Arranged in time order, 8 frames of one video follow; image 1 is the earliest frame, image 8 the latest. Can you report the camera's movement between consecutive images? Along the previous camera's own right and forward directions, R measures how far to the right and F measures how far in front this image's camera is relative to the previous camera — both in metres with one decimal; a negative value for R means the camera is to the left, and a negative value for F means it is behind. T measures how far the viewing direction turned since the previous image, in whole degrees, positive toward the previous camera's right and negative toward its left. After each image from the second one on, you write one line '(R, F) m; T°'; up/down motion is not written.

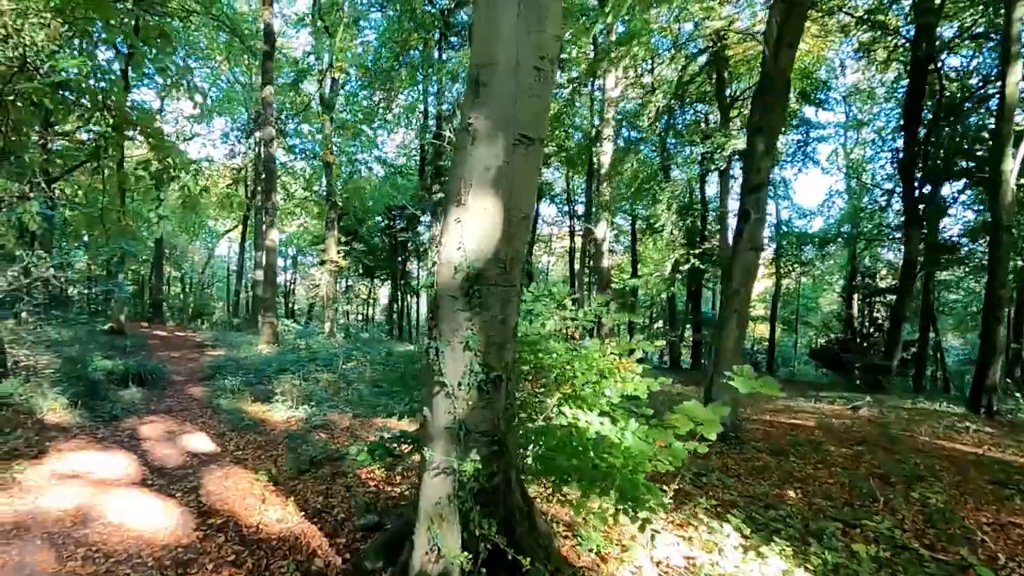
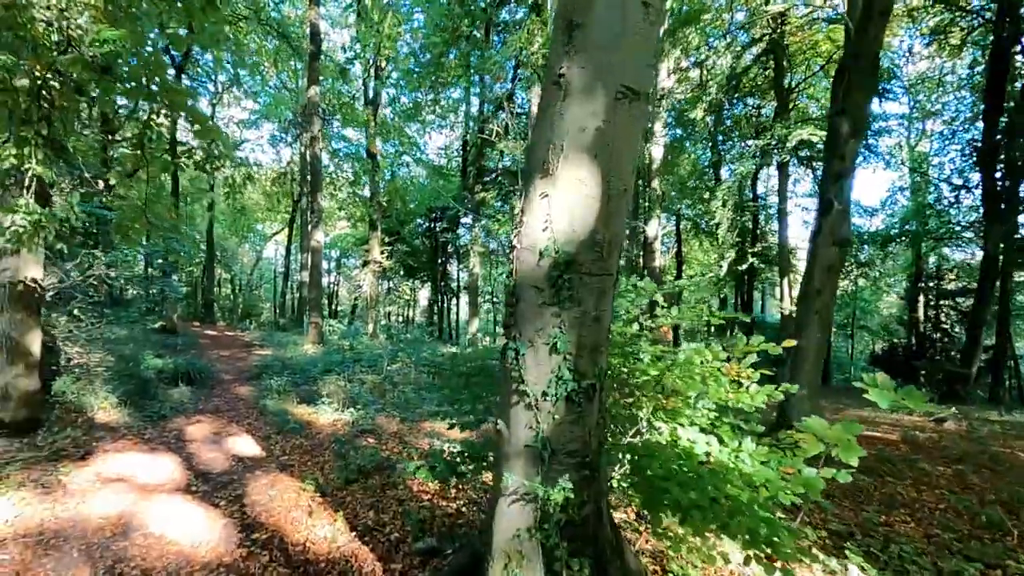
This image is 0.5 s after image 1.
(-0.2, +0.4) m; -4°
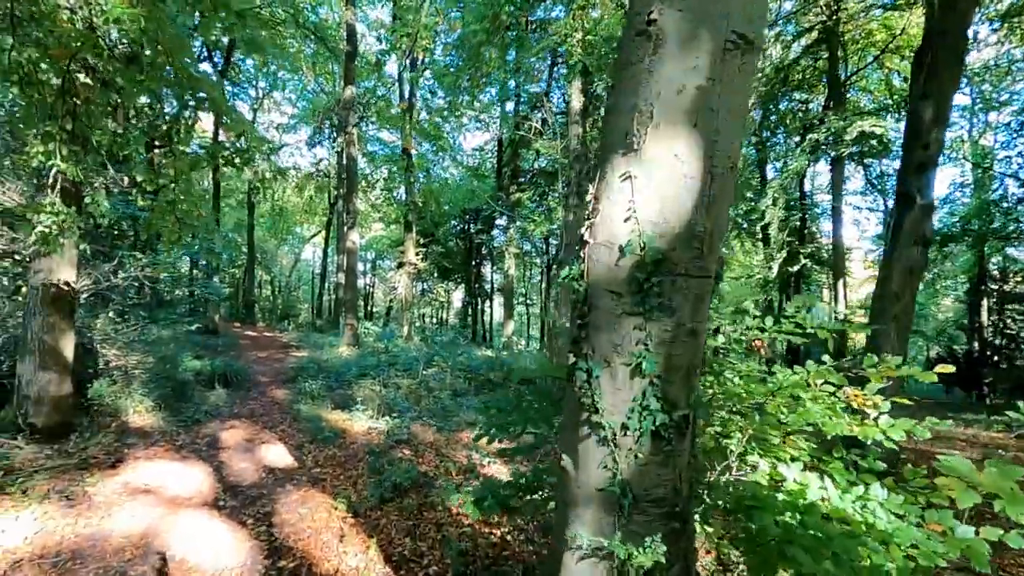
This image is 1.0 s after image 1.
(-0.1, +0.4) m; -4°
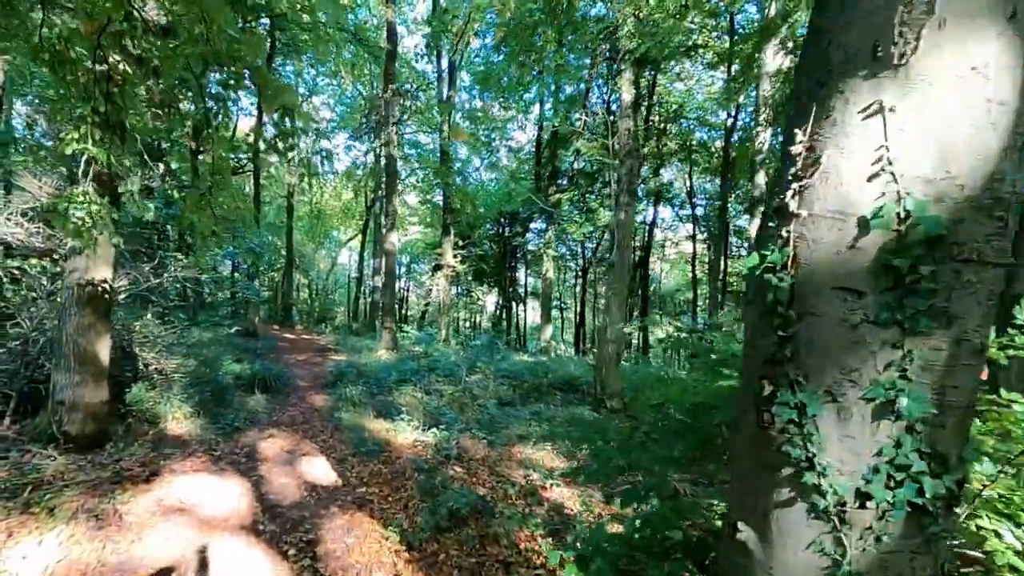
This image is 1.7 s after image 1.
(-0.3, +0.5) m; -3°
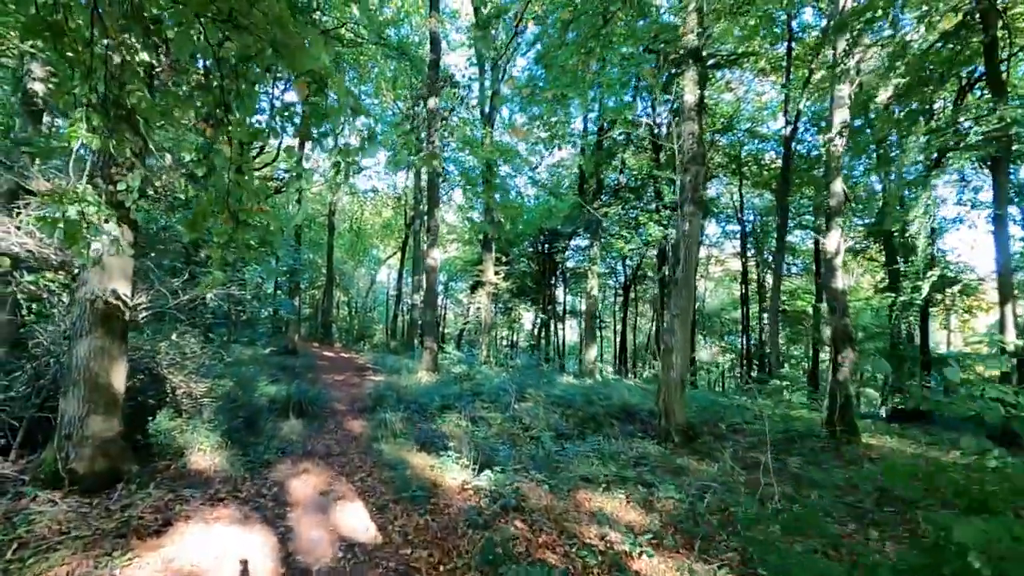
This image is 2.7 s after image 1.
(-0.3, +0.8) m; -4°
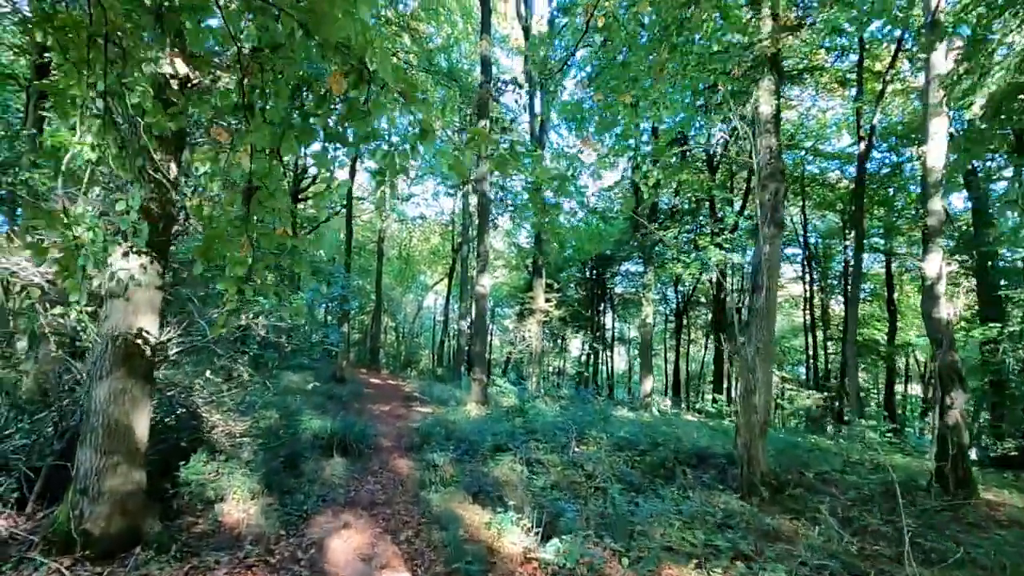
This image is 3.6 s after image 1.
(-0.2, +0.7) m; -5°
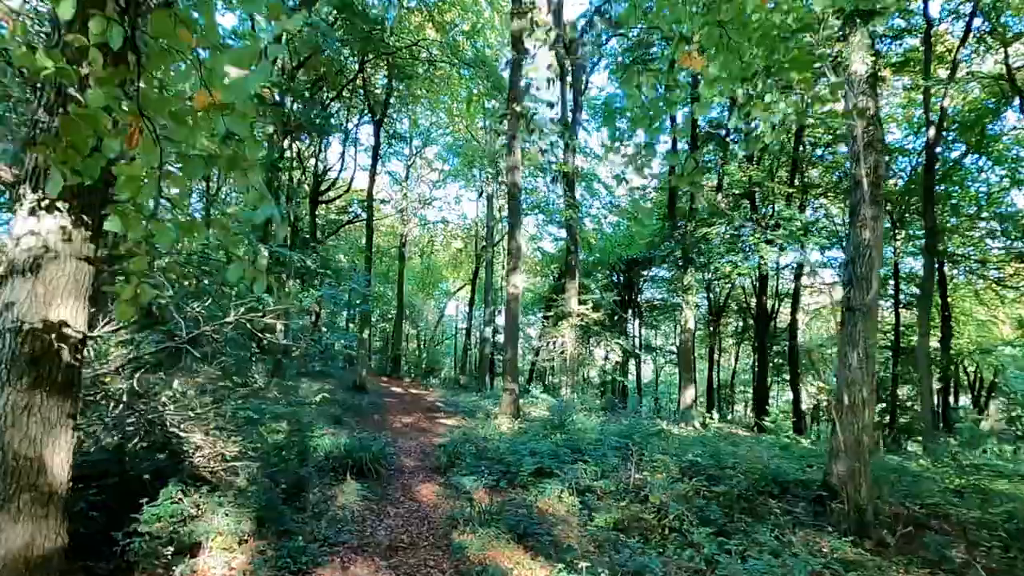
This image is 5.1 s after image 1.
(-0.3, +1.3) m; -2°
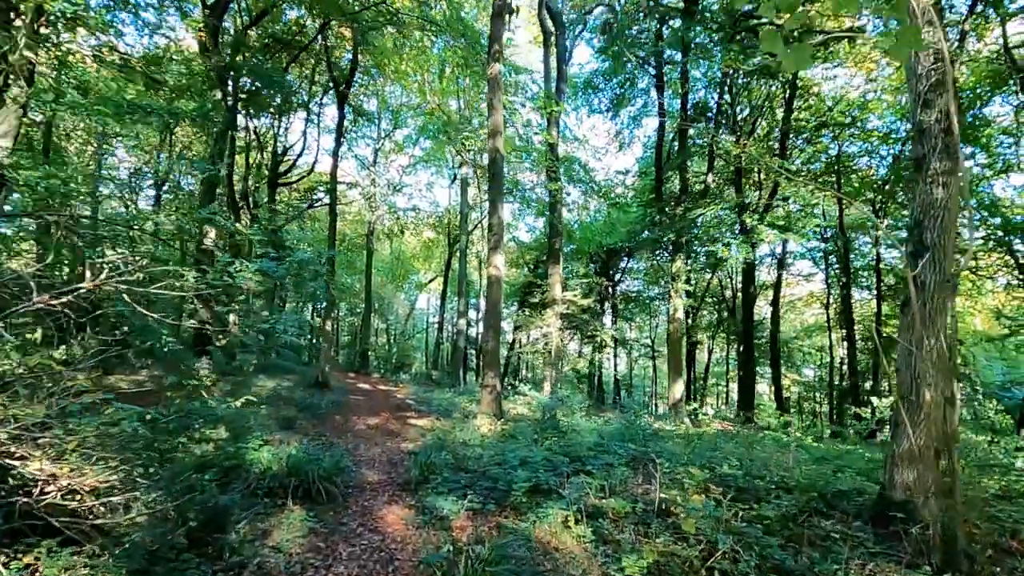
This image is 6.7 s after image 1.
(-0.2, +1.5) m; +3°
